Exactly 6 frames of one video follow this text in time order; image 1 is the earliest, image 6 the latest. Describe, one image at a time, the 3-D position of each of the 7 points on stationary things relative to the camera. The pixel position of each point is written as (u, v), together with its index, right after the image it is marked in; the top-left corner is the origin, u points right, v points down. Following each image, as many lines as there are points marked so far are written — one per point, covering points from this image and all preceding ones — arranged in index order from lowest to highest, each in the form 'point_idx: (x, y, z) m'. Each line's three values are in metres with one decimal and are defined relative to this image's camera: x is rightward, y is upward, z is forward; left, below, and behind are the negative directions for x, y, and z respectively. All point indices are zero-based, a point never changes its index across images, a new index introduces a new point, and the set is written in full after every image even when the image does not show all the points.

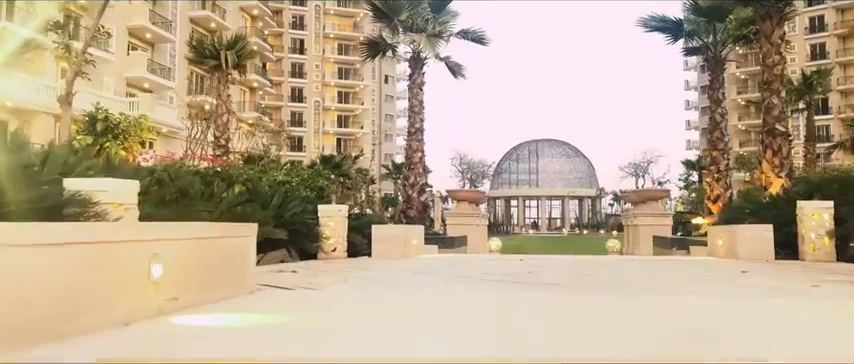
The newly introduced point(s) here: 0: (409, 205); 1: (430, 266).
0: (-0.4, -0.6, +15.6) m
1: (0.0, -0.9, +6.7) m
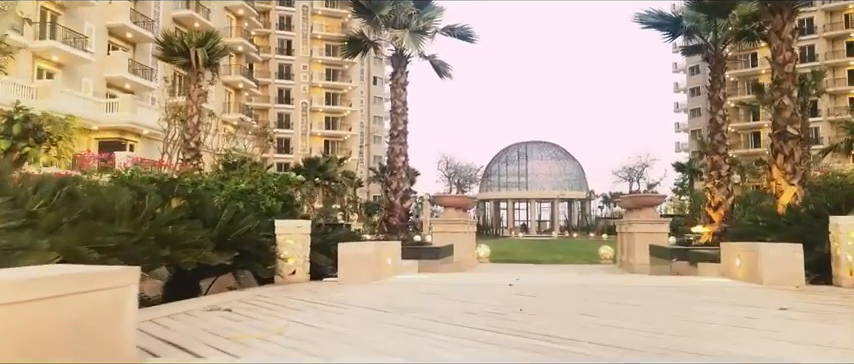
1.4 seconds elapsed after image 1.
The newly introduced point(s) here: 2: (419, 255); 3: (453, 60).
0: (-0.8, -0.7, +14.6) m
1: (-0.2, -1.0, +5.7) m
2: (-0.2, -1.5, +13.5) m
3: (+0.7, +3.2, +17.5) m
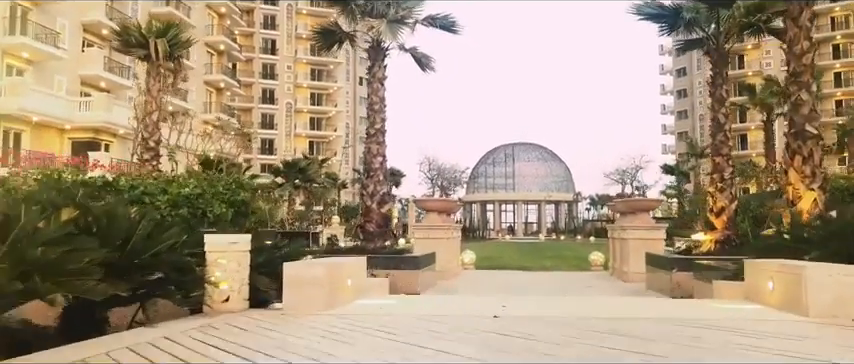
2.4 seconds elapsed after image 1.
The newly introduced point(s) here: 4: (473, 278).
0: (-1.2, -0.8, +13.4) m
1: (-0.4, -1.0, +4.5) m
2: (-0.6, -1.5, +12.3) m
3: (+0.2, +3.1, +16.3) m
4: (+1.2, -2.5, +17.7) m
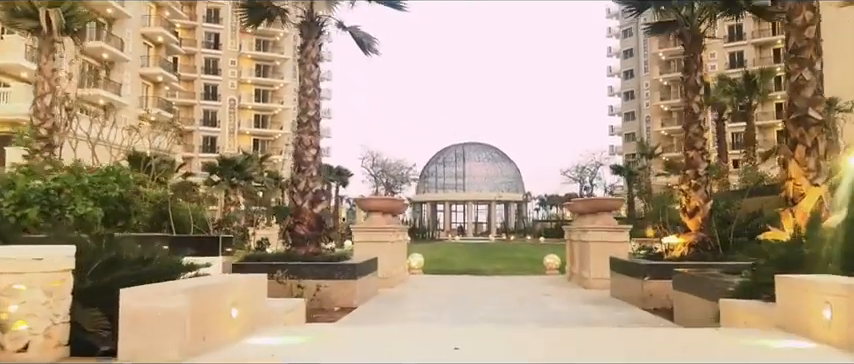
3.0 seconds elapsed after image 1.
0: (-2.2, -0.7, +11.7) m
1: (-0.8, -0.9, +2.8) m
2: (-1.5, -1.5, +10.6) m
3: (-1.1, +3.2, +14.6) m
4: (-0.1, -2.5, +16.1) m
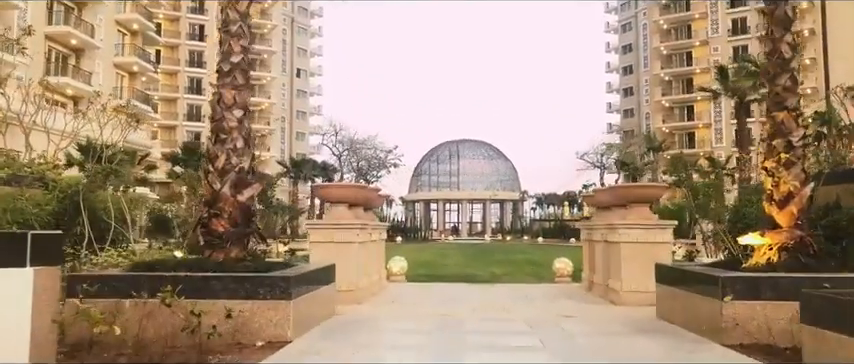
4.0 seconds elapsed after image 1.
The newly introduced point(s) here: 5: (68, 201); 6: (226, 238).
0: (-2.6, -0.4, +8.1) m
1: (-1.1, -0.6, -0.7) m
2: (-1.9, -1.2, +7.0) m
3: (-1.4, +3.5, +11.1) m
4: (-0.5, -2.1, +12.5) m
5: (-7.1, -0.4, +13.3) m
6: (-2.4, -0.7, +8.1) m
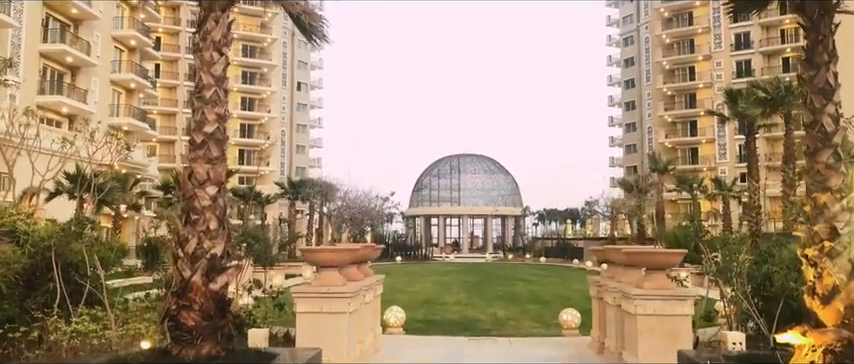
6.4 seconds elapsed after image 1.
0: (-2.6, -1.3, +7.2) m
1: (-1.1, -1.4, -1.6) m
2: (-1.9, -2.1, +6.1) m
3: (-1.4, +2.5, +10.2) m
4: (-0.5, -3.2, +11.6) m
5: (-7.2, -1.4, +12.3) m
6: (-2.5, -1.6, +7.1) m
